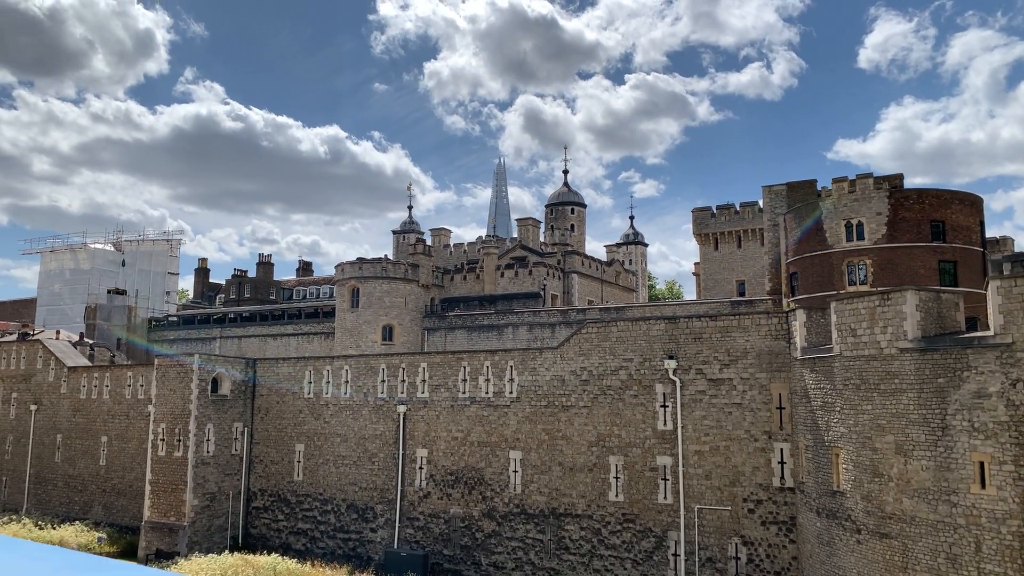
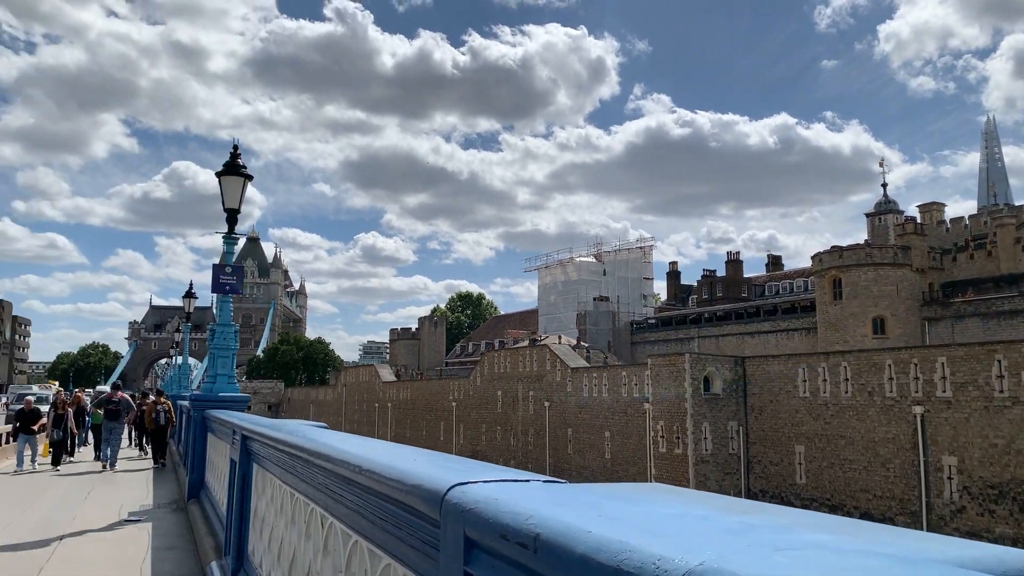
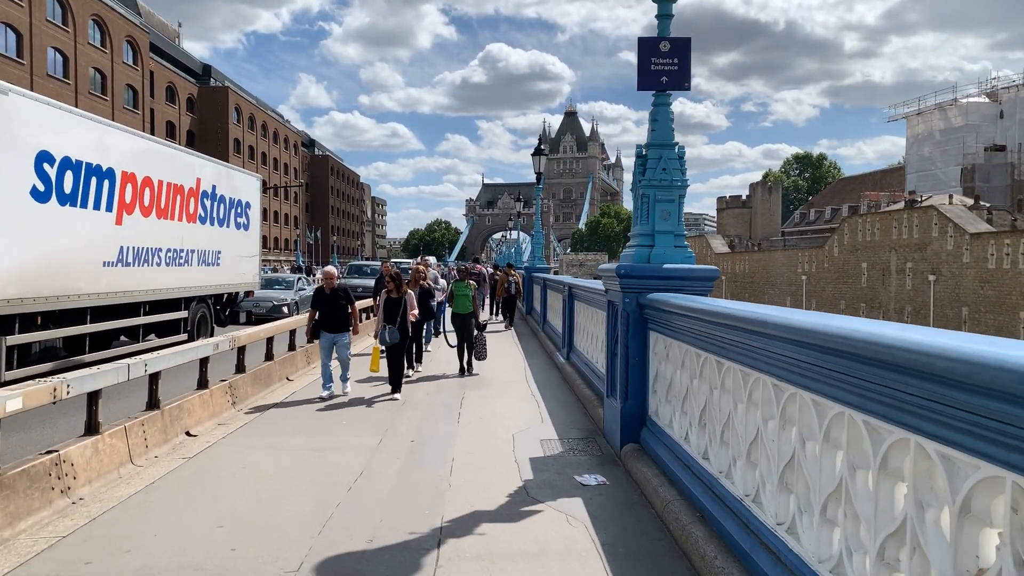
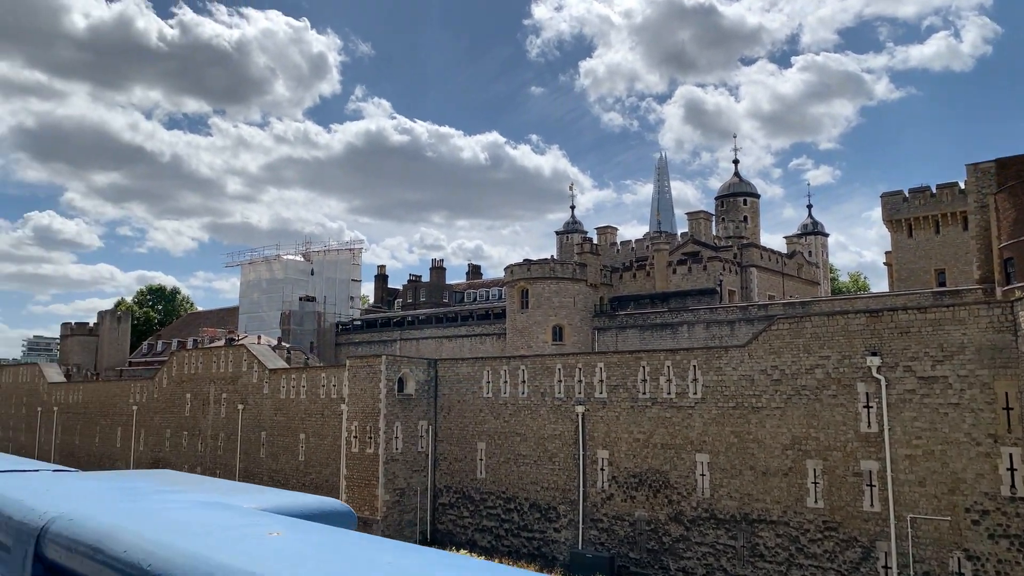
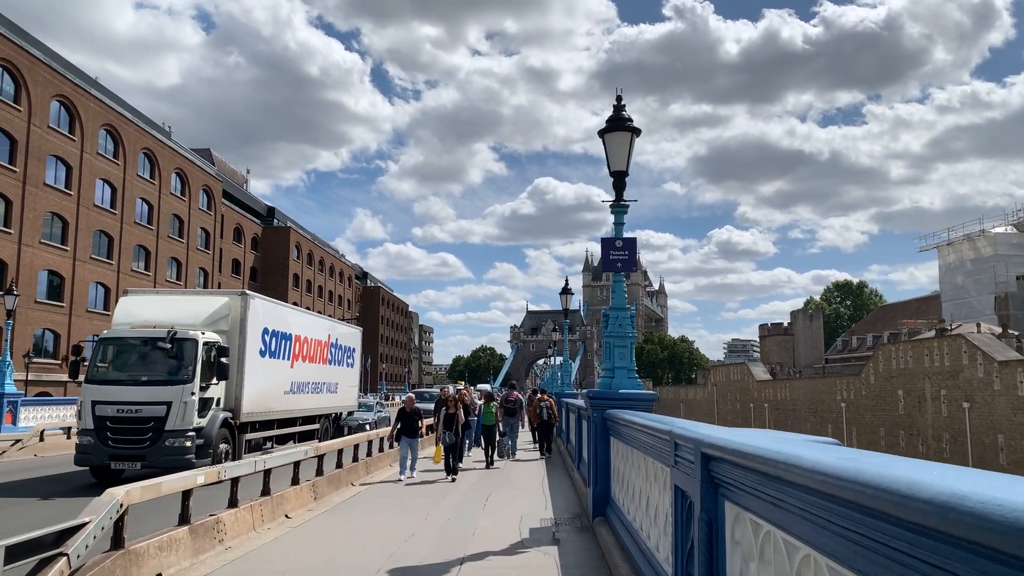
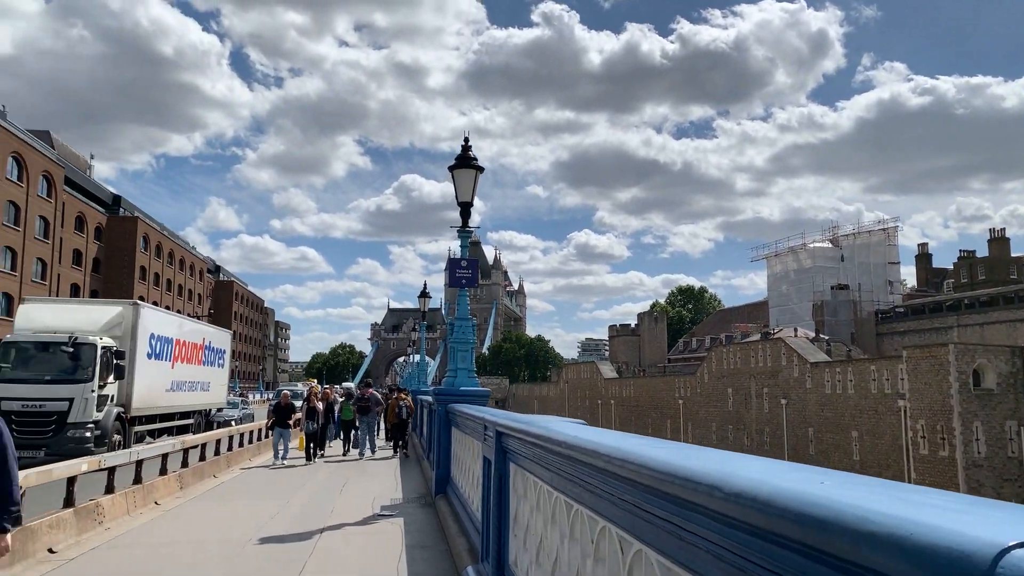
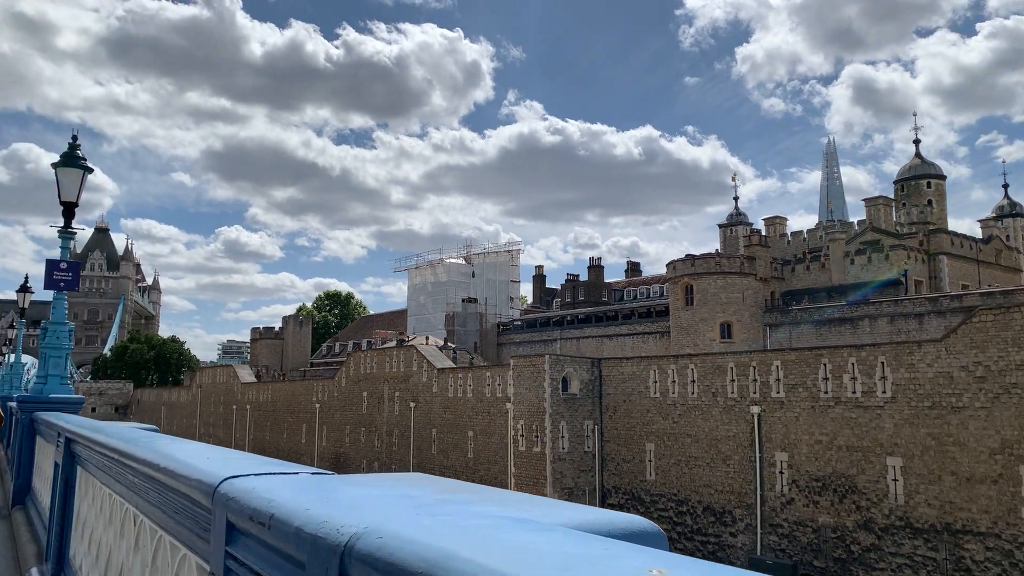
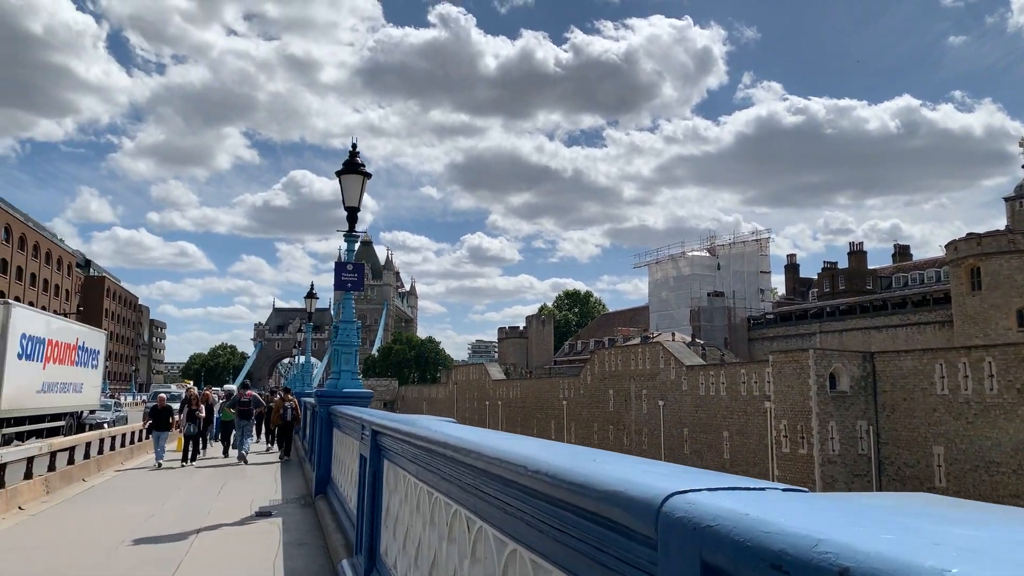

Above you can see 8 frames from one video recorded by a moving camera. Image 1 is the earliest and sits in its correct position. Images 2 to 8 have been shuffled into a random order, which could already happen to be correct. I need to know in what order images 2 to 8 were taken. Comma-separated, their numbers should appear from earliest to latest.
4, 7, 2, 8, 6, 5, 3
